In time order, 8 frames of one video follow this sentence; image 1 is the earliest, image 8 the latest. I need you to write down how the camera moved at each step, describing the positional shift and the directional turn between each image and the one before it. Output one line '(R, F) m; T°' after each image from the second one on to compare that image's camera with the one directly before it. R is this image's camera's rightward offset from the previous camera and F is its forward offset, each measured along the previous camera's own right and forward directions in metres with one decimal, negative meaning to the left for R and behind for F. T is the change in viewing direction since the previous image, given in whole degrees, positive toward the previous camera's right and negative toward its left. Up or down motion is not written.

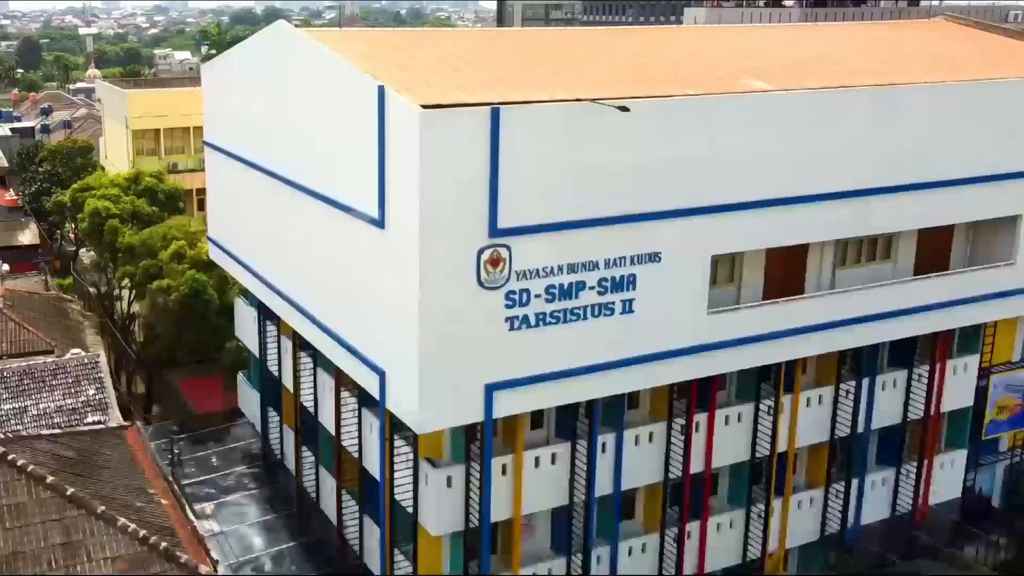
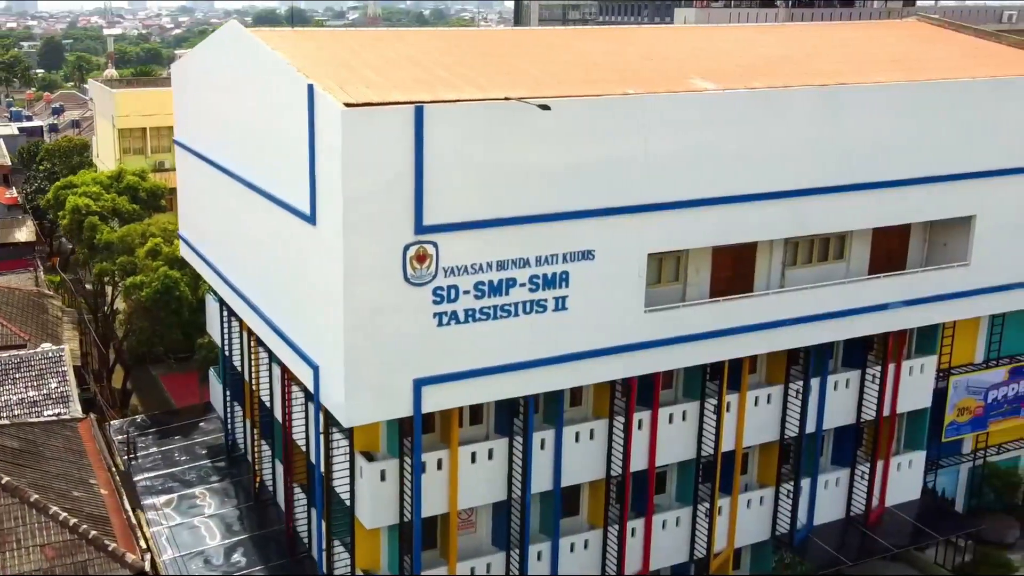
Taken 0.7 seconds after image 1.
(+1.4, -0.2) m; -1°
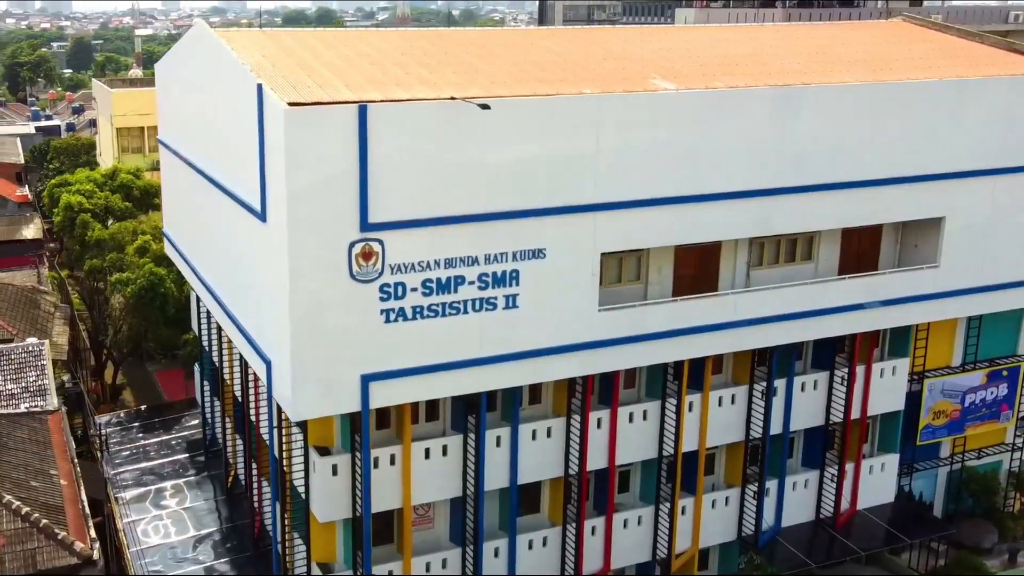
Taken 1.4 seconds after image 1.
(+1.2, -0.1) m; -2°
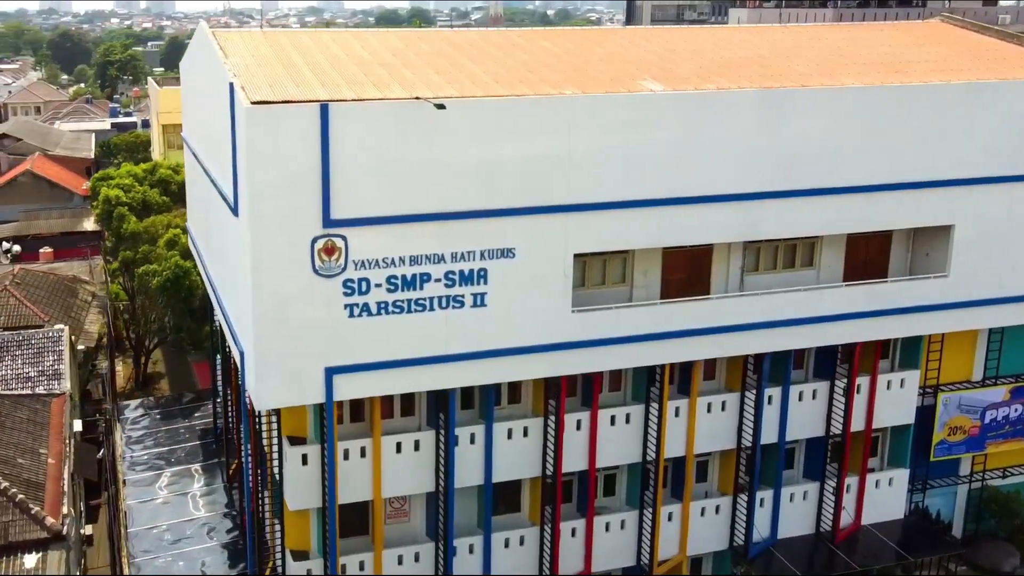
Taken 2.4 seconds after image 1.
(+1.8, +0.1) m; -5°
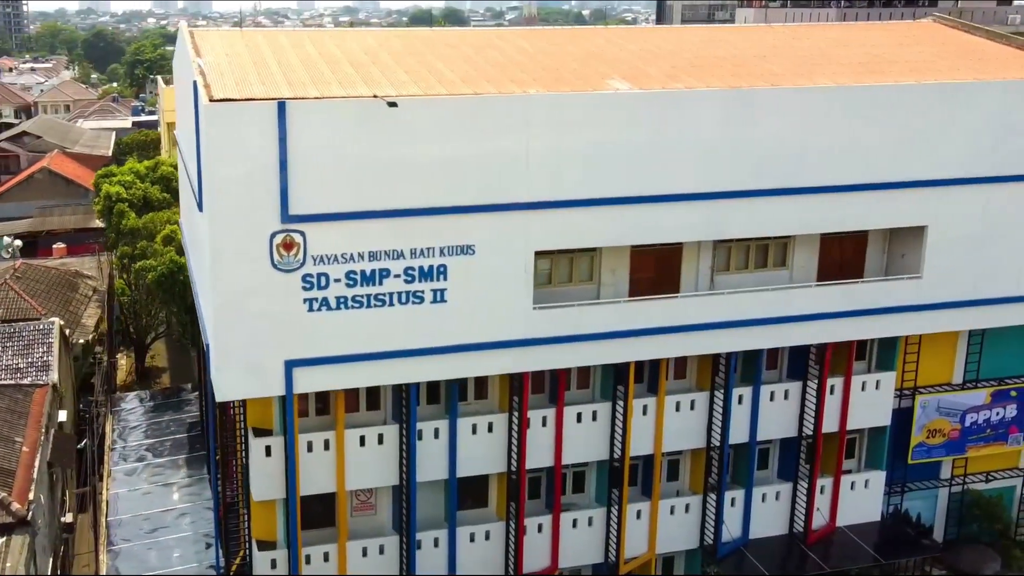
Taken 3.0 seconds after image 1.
(+1.1, -0.1) m; -2°
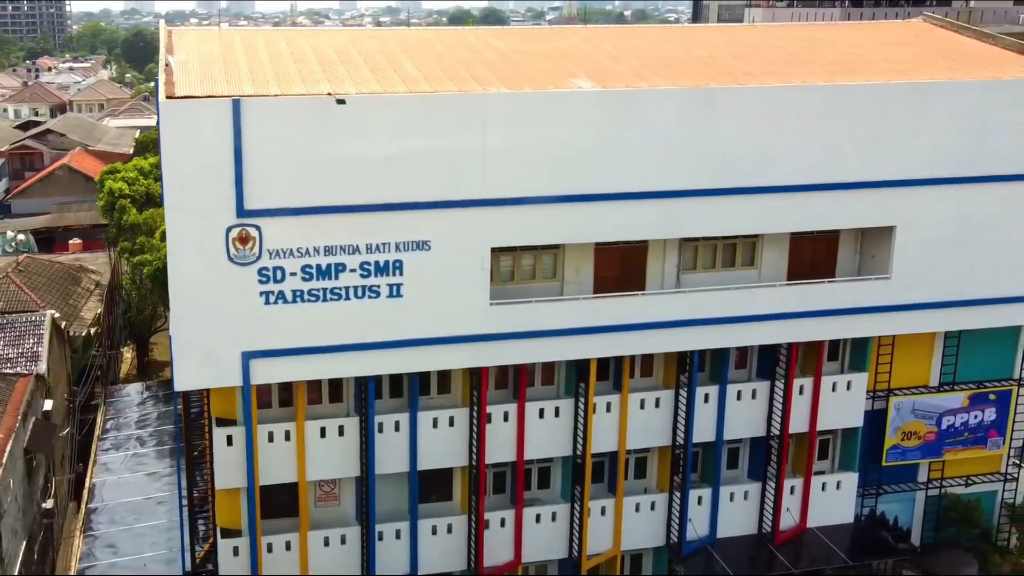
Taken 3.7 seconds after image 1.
(+1.3, -0.2) m; -2°
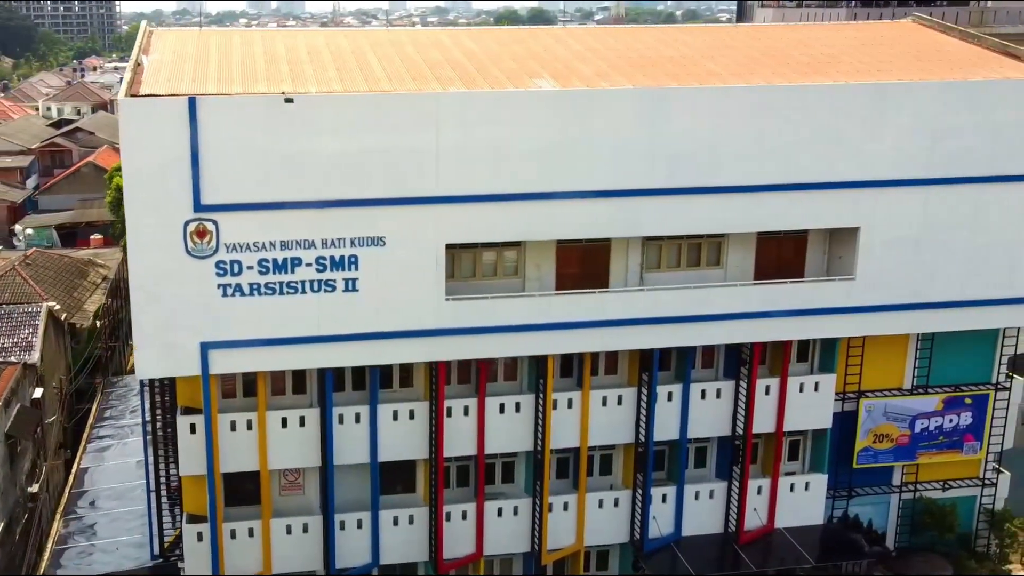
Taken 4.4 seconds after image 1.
(+1.5, -0.2) m; -3°
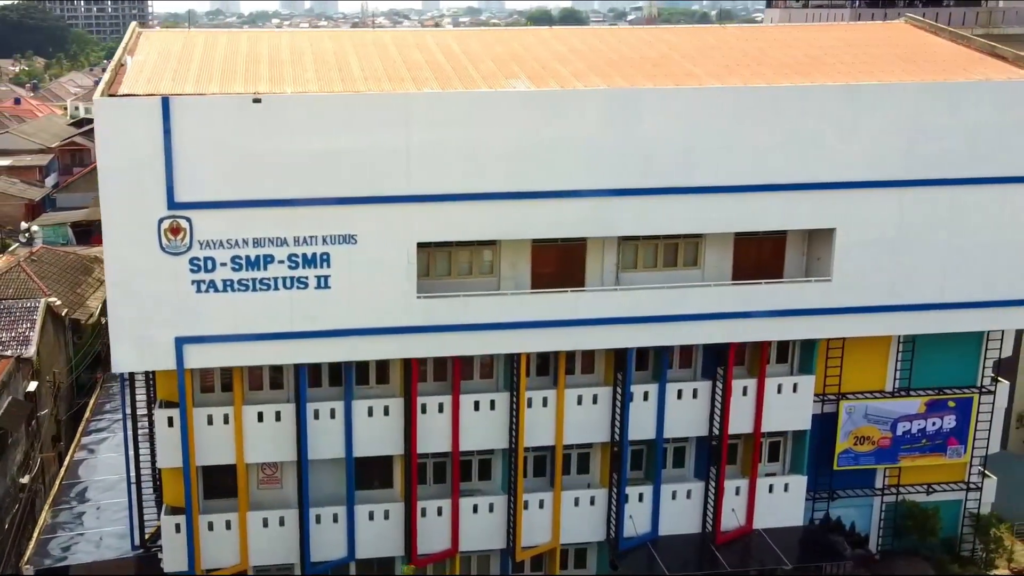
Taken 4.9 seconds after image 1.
(+1.0, -0.1) m; -2°
